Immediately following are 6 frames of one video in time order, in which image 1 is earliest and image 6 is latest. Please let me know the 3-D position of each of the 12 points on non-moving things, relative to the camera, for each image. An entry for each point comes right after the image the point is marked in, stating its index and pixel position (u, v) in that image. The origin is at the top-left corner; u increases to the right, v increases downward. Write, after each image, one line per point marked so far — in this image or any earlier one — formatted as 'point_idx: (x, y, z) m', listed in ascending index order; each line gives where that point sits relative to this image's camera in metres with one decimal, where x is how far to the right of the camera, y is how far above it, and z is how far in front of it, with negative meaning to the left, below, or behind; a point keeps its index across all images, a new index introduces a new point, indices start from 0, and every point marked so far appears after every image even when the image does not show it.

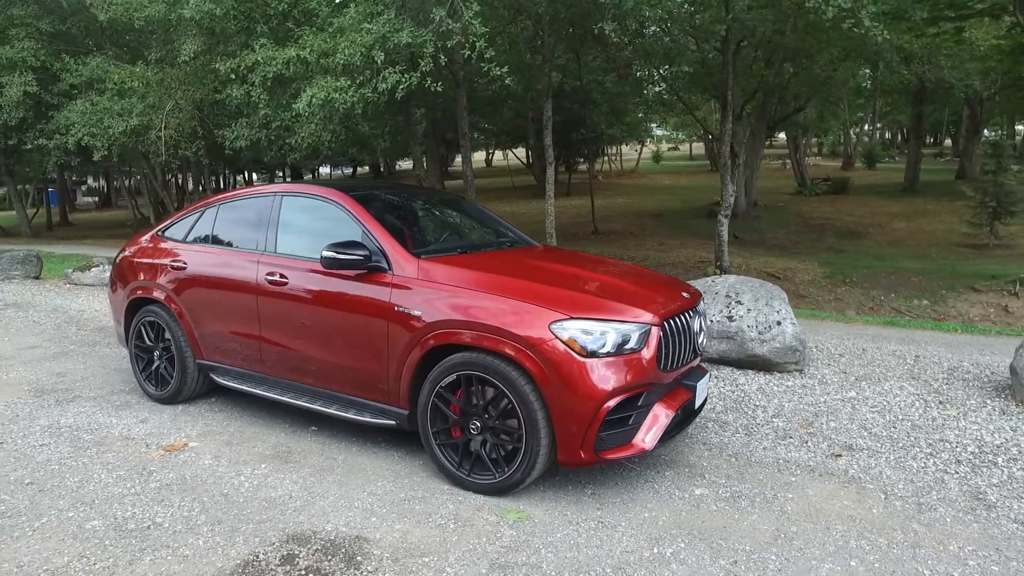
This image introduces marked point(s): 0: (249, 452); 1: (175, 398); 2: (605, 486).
0: (-1.7, -1.1, +4.7) m
1: (-2.5, -0.8, +5.5) m
2: (+0.5, -1.1, +4.1) m
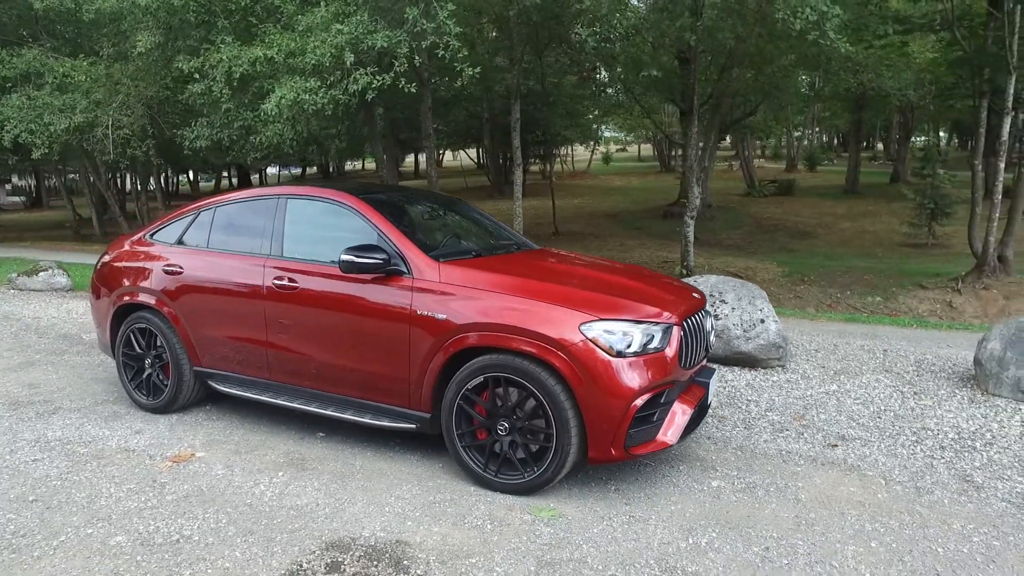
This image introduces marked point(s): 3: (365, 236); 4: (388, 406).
0: (-1.6, -1.1, +4.6) m
1: (-2.5, -0.9, +5.4) m
2: (+0.7, -1.1, +4.3) m
3: (-1.3, +0.3, +4.9) m
4: (-0.7, -0.7, +4.5) m
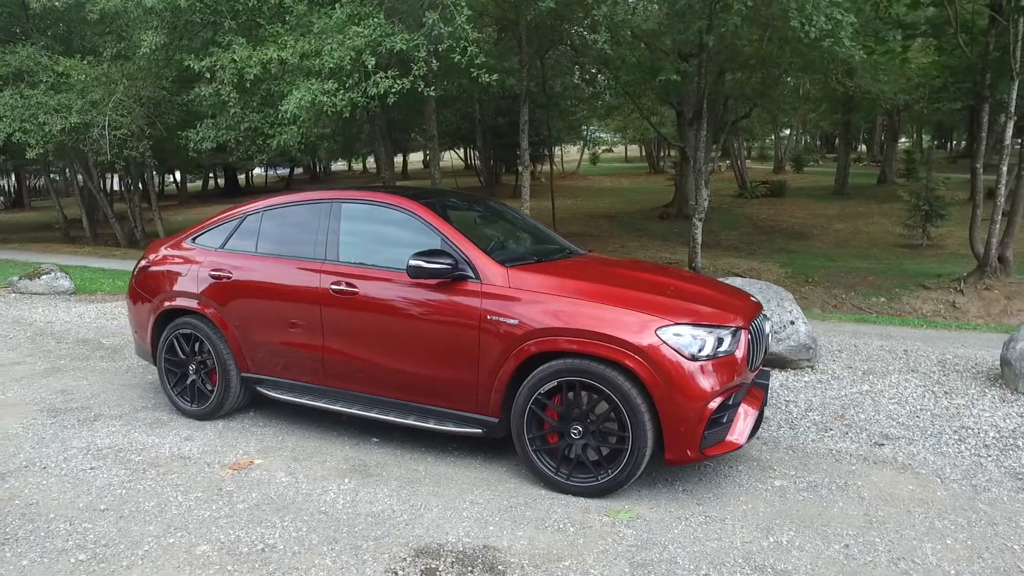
0: (-1.2, -1.1, +4.6) m
1: (-2.2, -0.9, +5.4) m
2: (+1.1, -1.2, +4.4) m
3: (-0.9, +0.3, +4.9) m
4: (-0.4, -0.8, +4.6) m
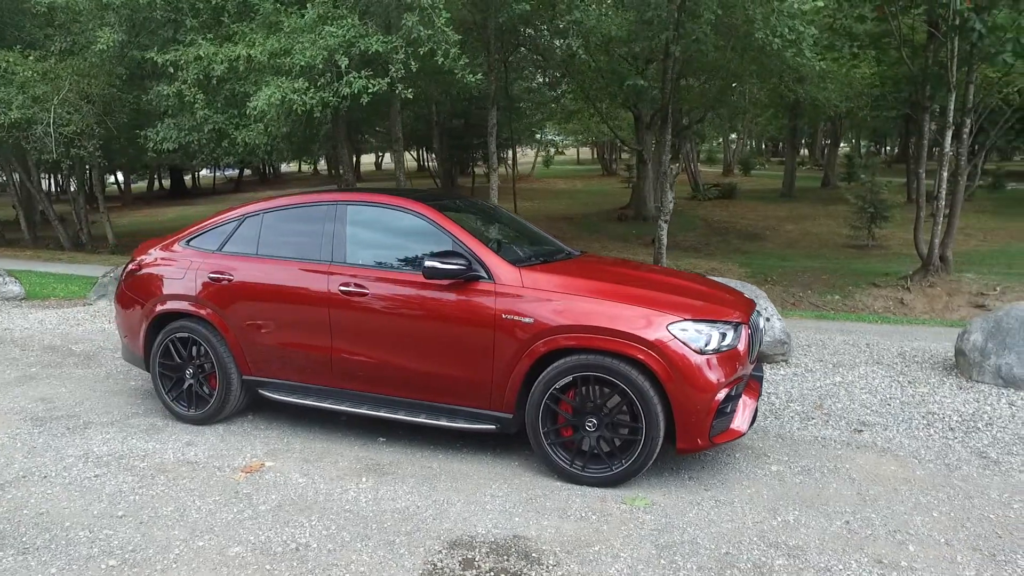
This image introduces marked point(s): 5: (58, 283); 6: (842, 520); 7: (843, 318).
0: (-1.1, -1.1, +4.7) m
1: (-2.2, -0.9, +5.3) m
2: (+1.2, -1.2, +4.6) m
3: (-0.9, +0.3, +5.0) m
4: (-0.3, -0.8, +4.7) m
5: (-6.4, +0.1, +10.4) m
6: (+1.8, -1.3, +4.0) m
7: (+3.9, -0.4, +8.6) m
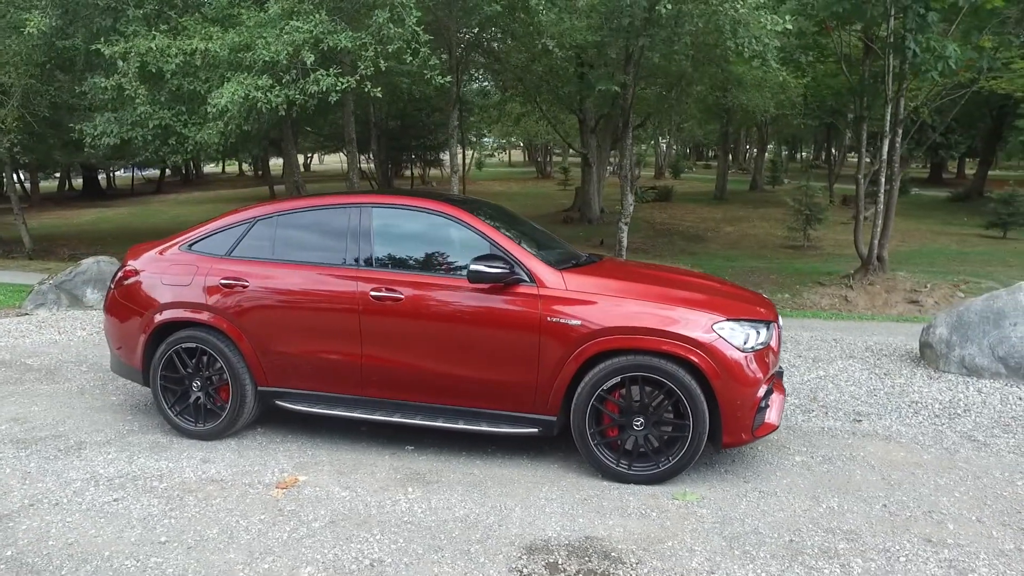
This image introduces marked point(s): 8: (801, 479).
0: (-0.8, -1.2, +4.5) m
1: (-2.0, -1.0, +5.0) m
2: (+1.4, -1.2, +4.8) m
3: (-0.6, +0.3, +4.9) m
4: (0.0, -0.8, +4.7) m
5: (-6.9, 0.0, +9.5) m
6: (+2.1, -1.3, +4.3) m
7: (+3.5, -0.3, +9.2) m
8: (+1.8, -1.2, +4.6) m
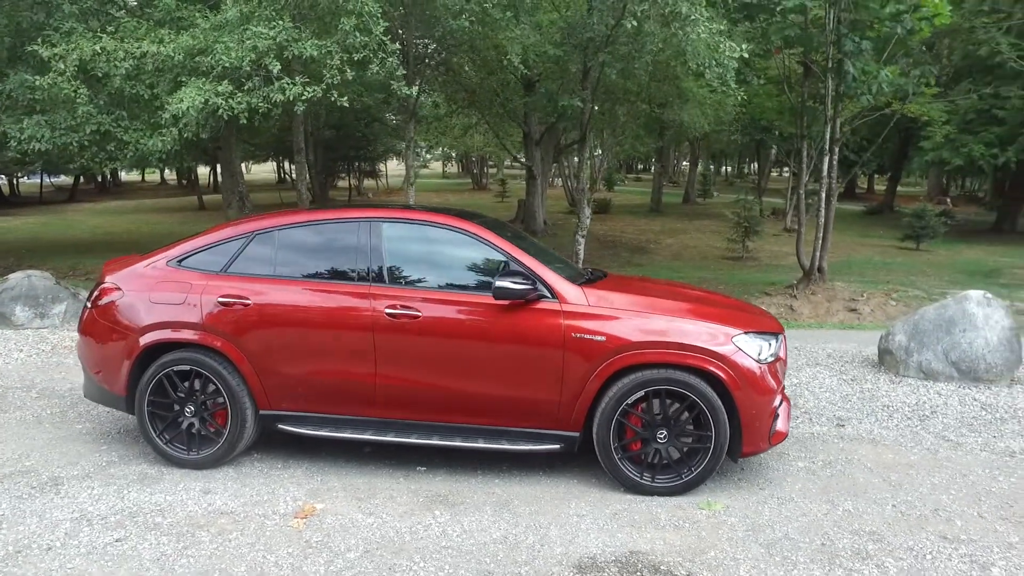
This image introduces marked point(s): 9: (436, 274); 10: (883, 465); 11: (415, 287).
0: (-0.7, -1.3, +4.4) m
1: (-1.9, -1.1, +4.7) m
2: (+1.5, -1.2, +4.9) m
3: (-0.5, +0.2, +4.7) m
4: (+0.1, -0.9, +4.6) m
5: (-7.4, -0.3, +8.5) m
6: (+2.3, -1.3, +4.5) m
7: (+3.1, -0.5, +9.5) m
8: (+1.9, -1.3, +4.8) m
9: (-0.5, +0.1, +4.7) m
10: (+2.6, -1.2, +5.1) m
11: (-0.6, 0.0, +4.7) m
